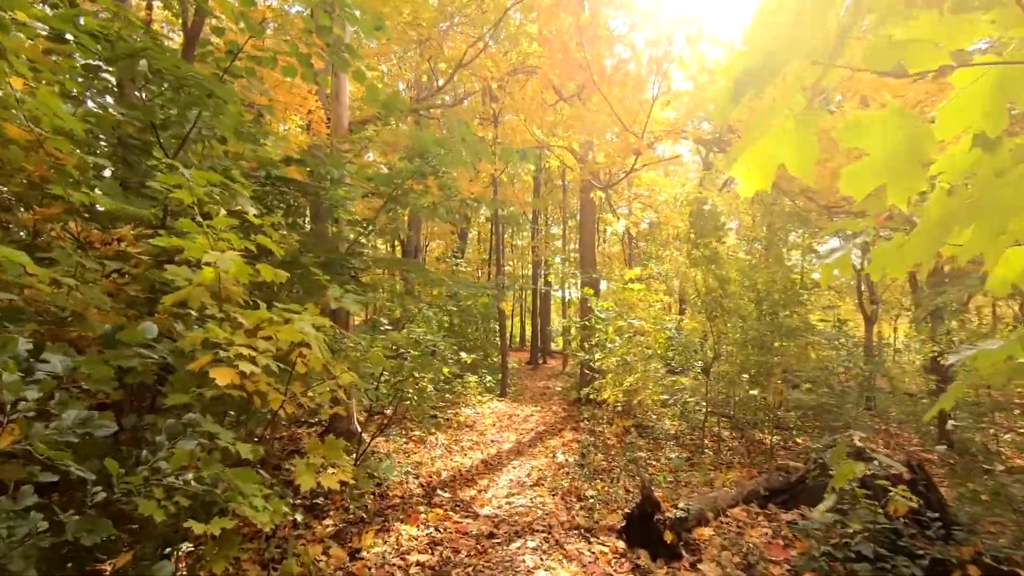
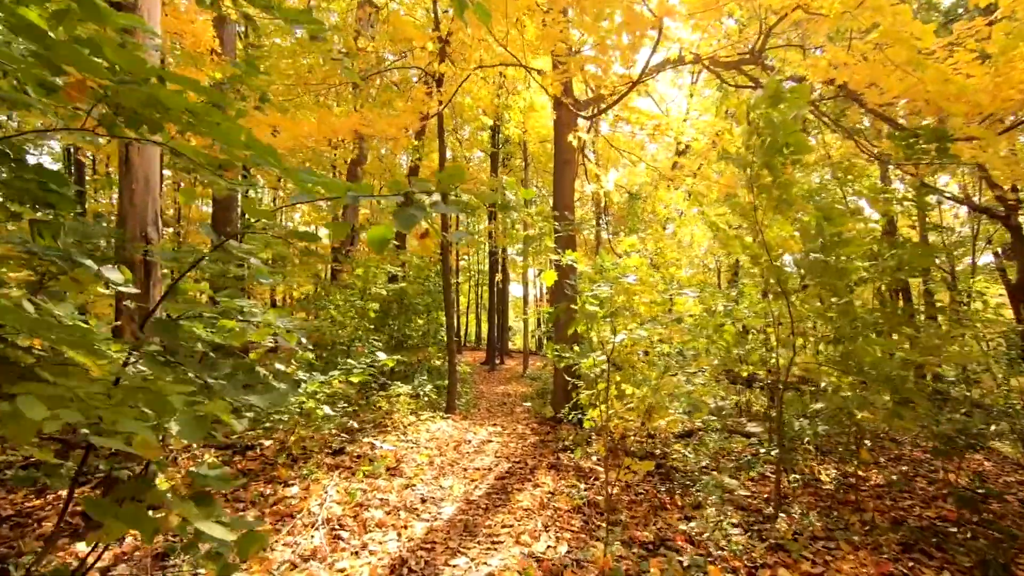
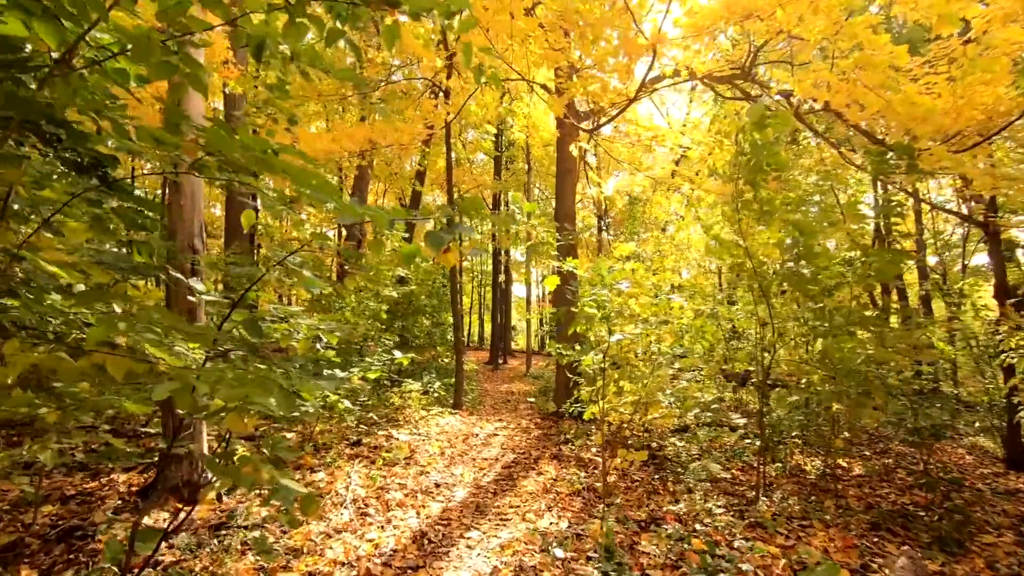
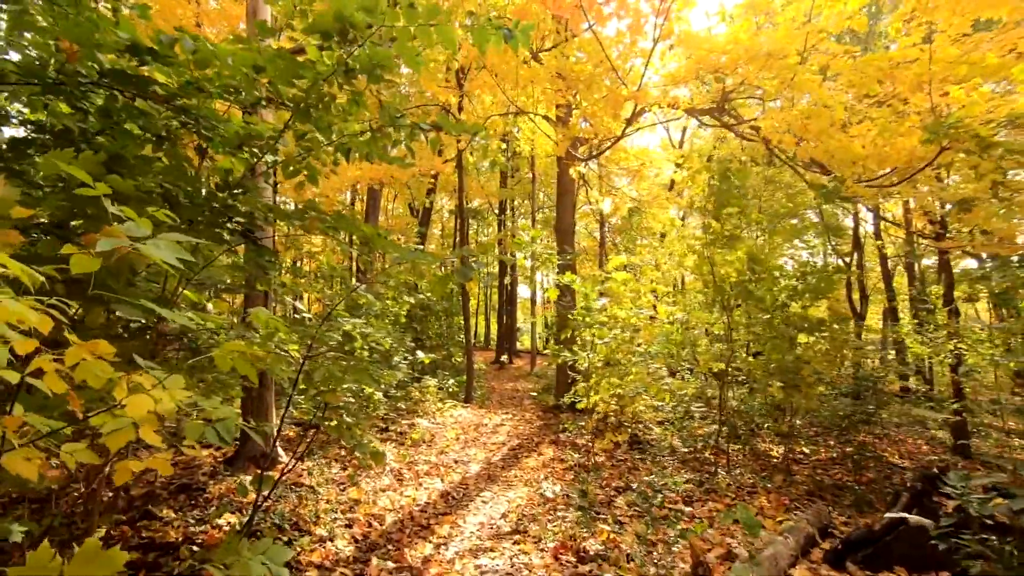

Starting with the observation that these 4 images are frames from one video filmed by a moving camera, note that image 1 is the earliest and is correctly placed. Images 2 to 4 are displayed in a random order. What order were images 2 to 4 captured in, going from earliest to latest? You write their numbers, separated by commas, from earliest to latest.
4, 3, 2
